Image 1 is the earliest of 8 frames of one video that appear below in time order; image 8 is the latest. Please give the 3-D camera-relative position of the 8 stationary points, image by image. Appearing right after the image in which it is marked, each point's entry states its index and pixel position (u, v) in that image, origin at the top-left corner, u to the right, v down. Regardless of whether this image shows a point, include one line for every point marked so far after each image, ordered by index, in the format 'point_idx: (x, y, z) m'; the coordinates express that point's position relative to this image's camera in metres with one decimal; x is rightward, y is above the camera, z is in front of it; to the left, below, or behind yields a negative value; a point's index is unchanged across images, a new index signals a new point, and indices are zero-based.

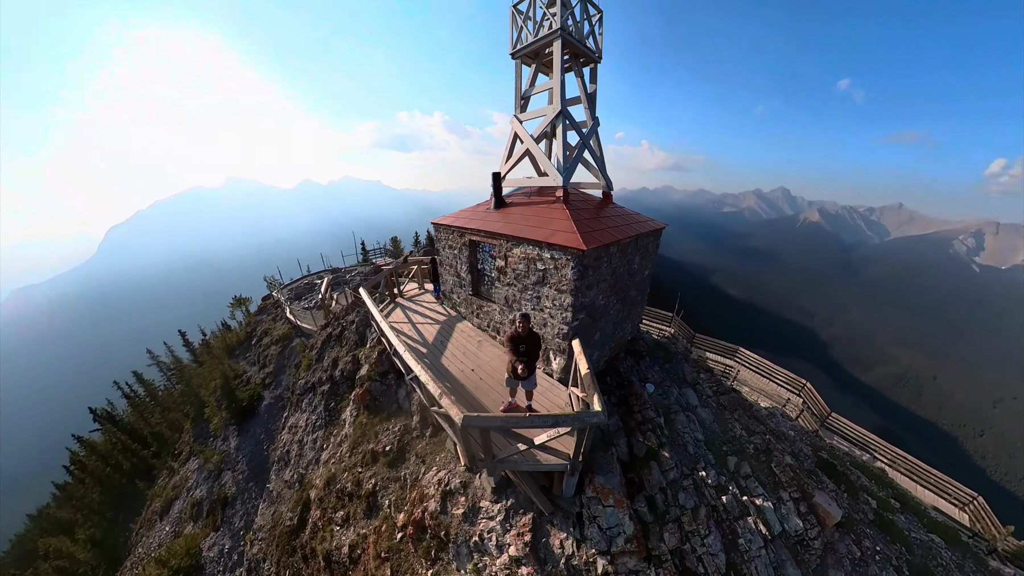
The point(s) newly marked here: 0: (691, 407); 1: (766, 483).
0: (+5.6, -3.5, +9.9) m
1: (+7.5, -5.3, +8.7) m
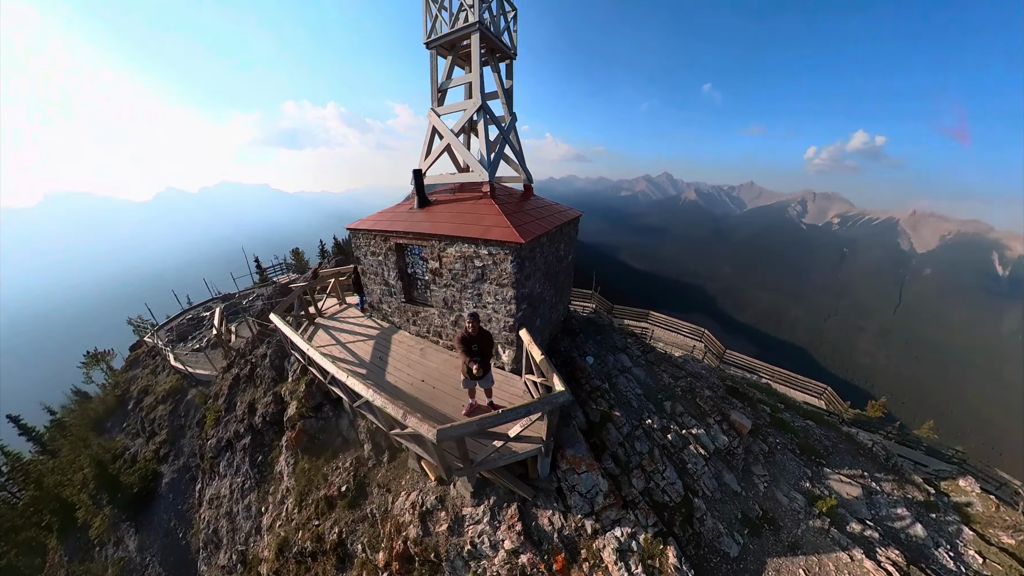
0: (+4.1, -2.7, +11.6) m
1: (+6.5, -4.2, +11.0) m
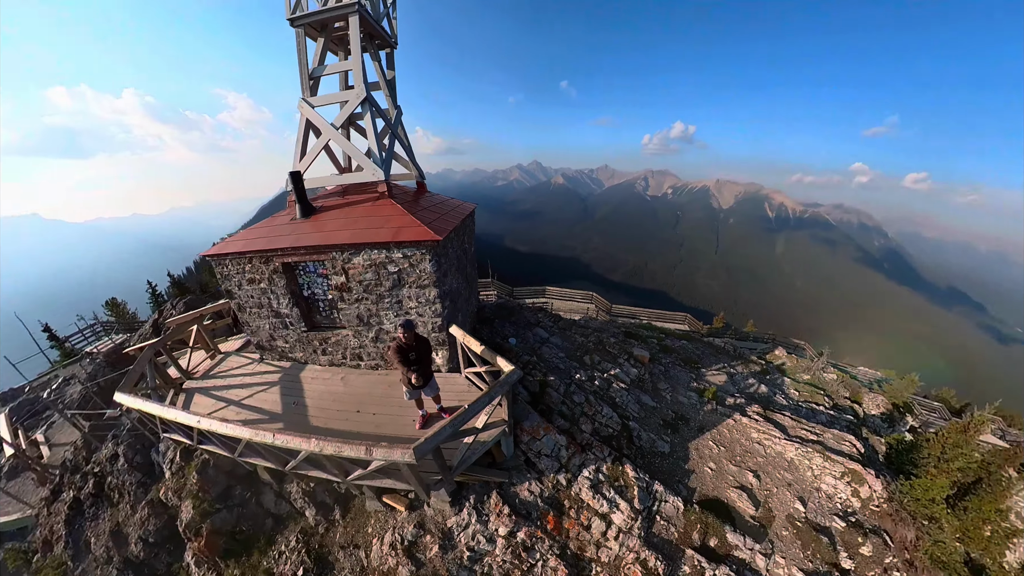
0: (+1.3, -1.9, +13.0) m
1: (+3.9, -2.8, +13.5) m
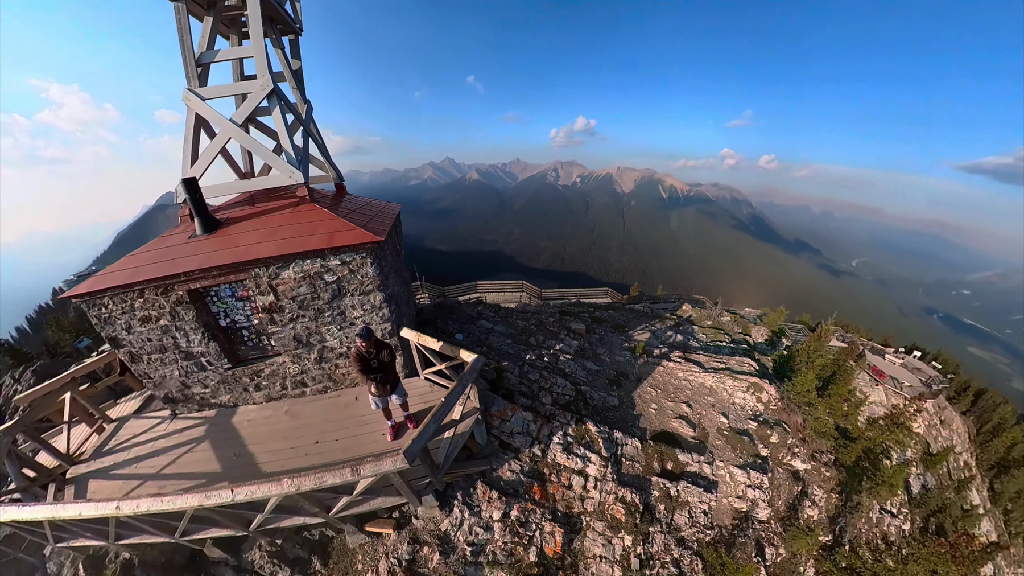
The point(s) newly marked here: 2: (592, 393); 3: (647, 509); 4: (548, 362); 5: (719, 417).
0: (-0.8, -1.6, +13.3) m
1: (+1.7, -2.0, +14.5) m
2: (+2.7, -3.6, +11.7) m
3: (+3.5, -5.5, +8.9) m
4: (+1.3, -2.7, +12.2) m
5: (+7.3, -4.5, +12.5) m
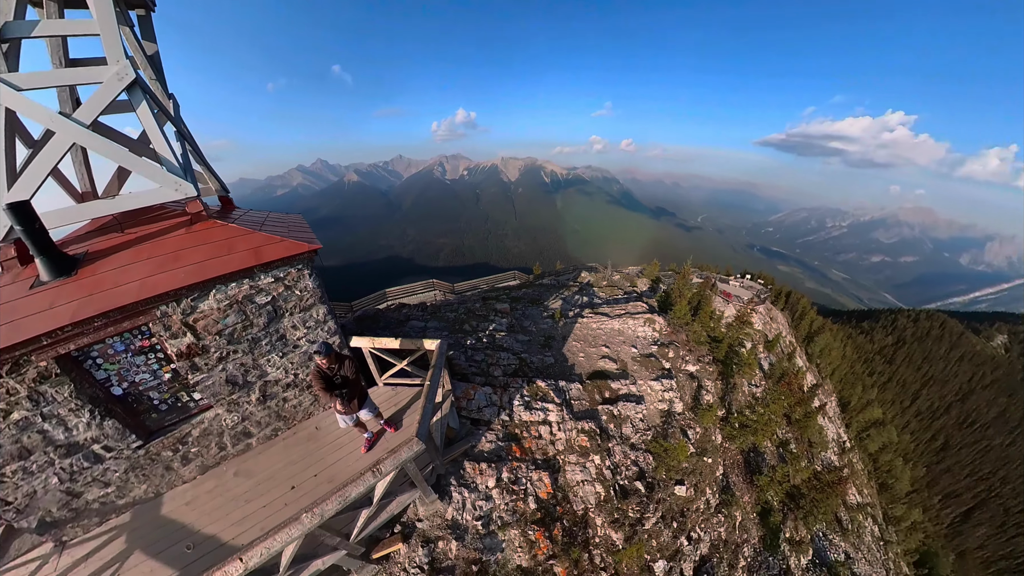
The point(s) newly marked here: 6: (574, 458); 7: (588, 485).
0: (-3.4, -1.4, +13.4) m
1: (-1.2, -1.4, +15.2) m
2: (+0.8, -2.6, +12.8) m
3: (+2.7, -4.3, +10.5) m
4: (-0.9, -2.0, +12.9) m
5: (+5.0, -2.5, +14.8) m
6: (+1.6, -4.6, +9.5) m
7: (+1.9, -5.2, +9.2) m
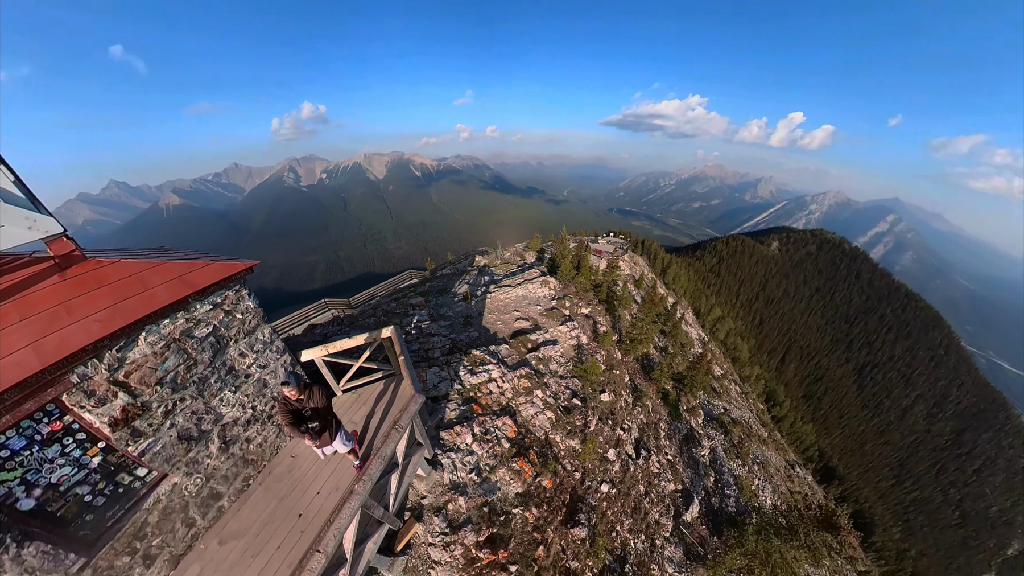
0: (-6.4, -1.8, +13.1) m
1: (-4.9, -1.2, +15.4) m
2: (-2.1, -1.9, +13.9) m
3: (+0.8, -3.1, +12.3) m
4: (-3.8, -1.7, +13.4) m
5: (+1.3, -0.9, +17.0) m
6: (+0.2, -3.6, +11.1) m
7: (+0.7, -4.1, +10.9) m
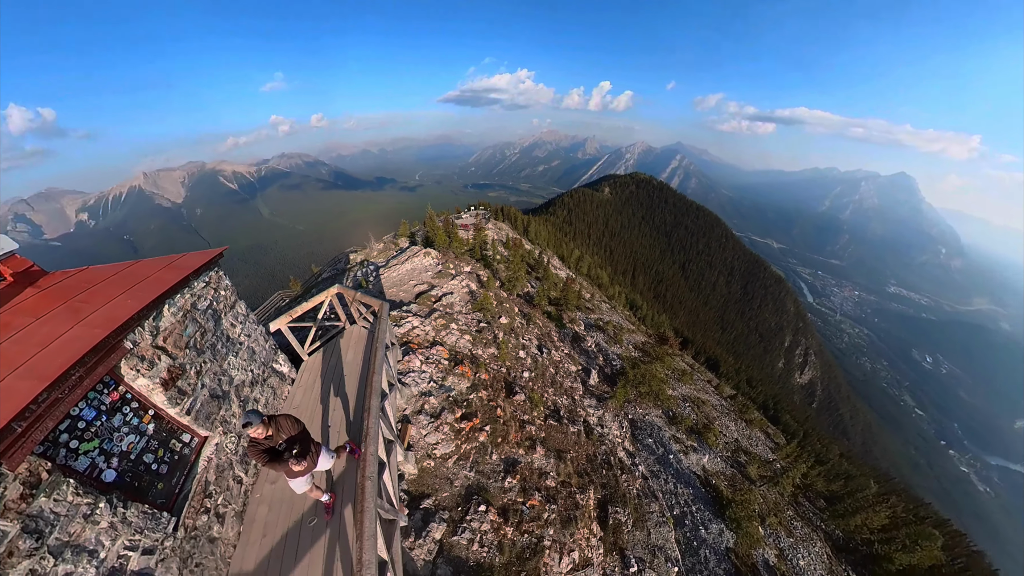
0: (-9.6, -1.9, +13.3) m
1: (-9.2, -0.9, +15.9) m
2: (-5.9, -0.8, +15.4) m
3: (-2.5, -1.1, +15.0) m
4: (-7.3, -1.1, +14.4) m
5: (-4.2, +1.1, +19.4) m
6: (-2.5, -1.8, +13.7) m
7: (-1.8, -2.1, +13.7) m
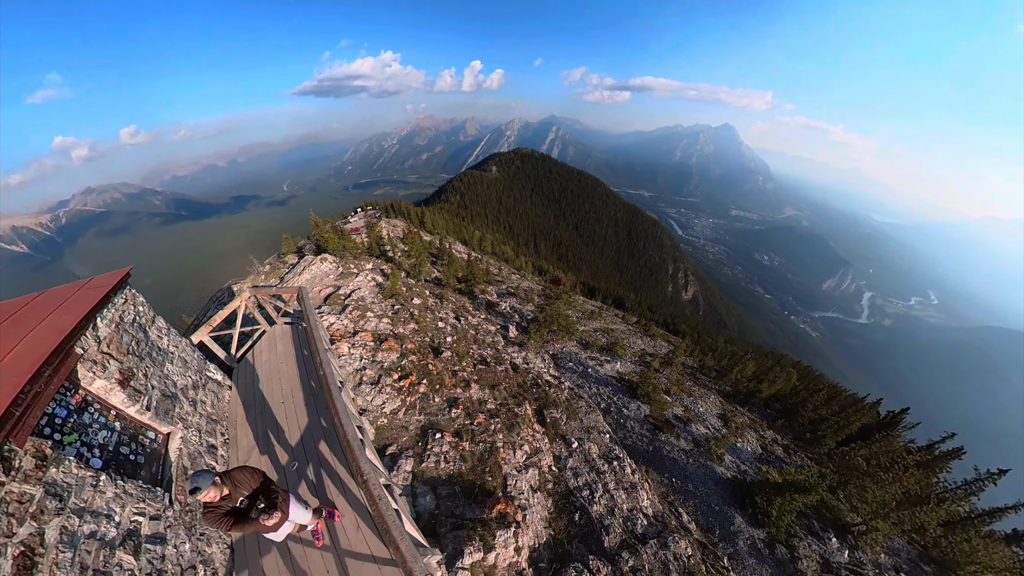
0: (-12.6, -3.1, +12.7) m
1: (-13.1, -2.0, +15.3) m
2: (-10.0, -1.1, +15.6) m
3: (-6.6, -0.5, +15.9) m
4: (-11.0, -1.8, +14.3) m
5: (-9.8, +1.2, +19.7) m
6: (-6.0, -1.2, +14.8) m
7: (-5.4, -1.4, +14.9) m
